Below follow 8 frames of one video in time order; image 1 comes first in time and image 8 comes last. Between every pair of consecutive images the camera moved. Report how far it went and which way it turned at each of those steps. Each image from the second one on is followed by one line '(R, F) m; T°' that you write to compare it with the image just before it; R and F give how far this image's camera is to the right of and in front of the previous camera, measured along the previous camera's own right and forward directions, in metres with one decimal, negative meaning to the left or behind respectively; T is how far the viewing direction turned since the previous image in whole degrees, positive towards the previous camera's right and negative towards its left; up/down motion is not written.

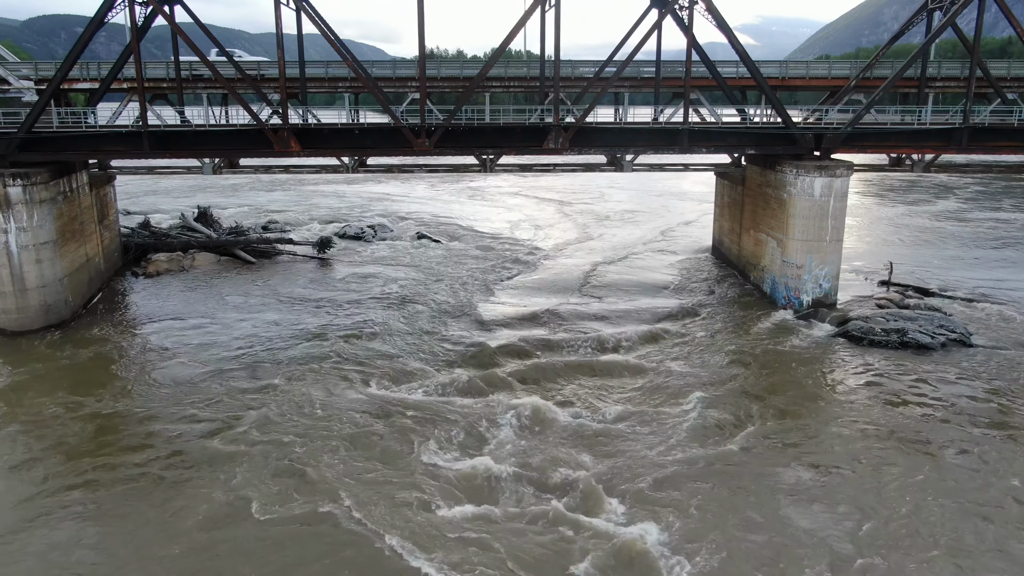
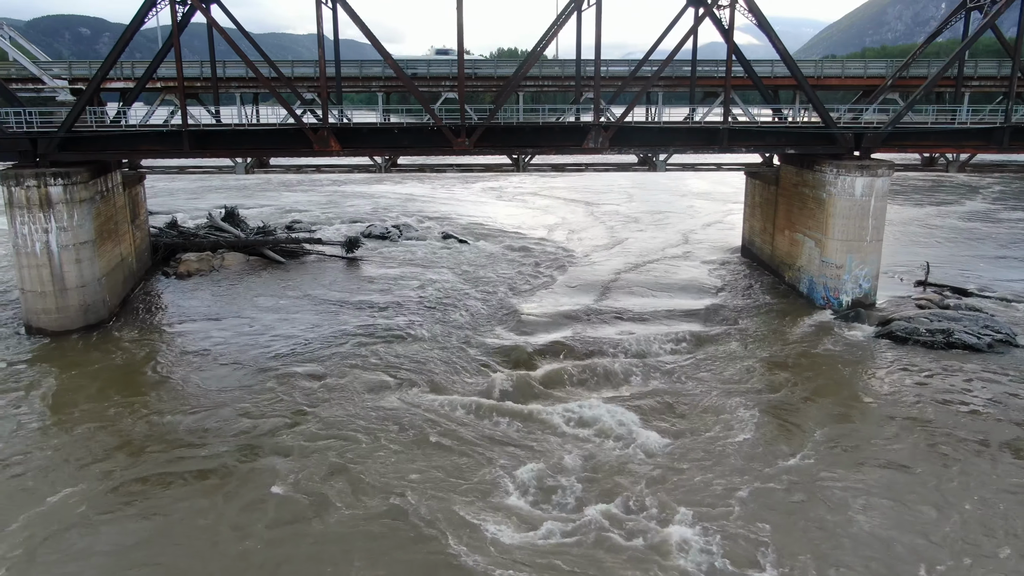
(-1.0, +0.1) m; 0°
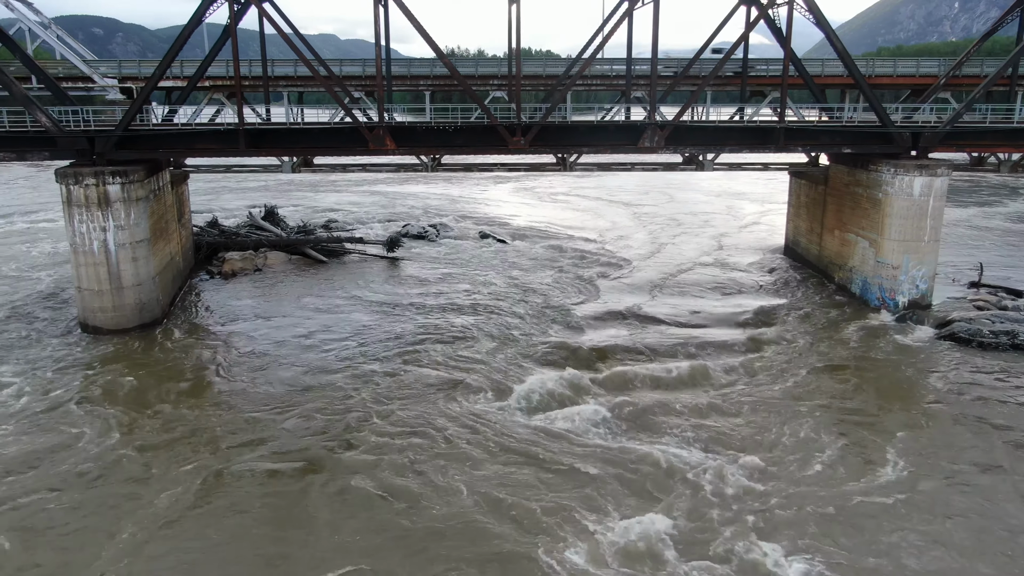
(-1.2, +0.1) m; -1°
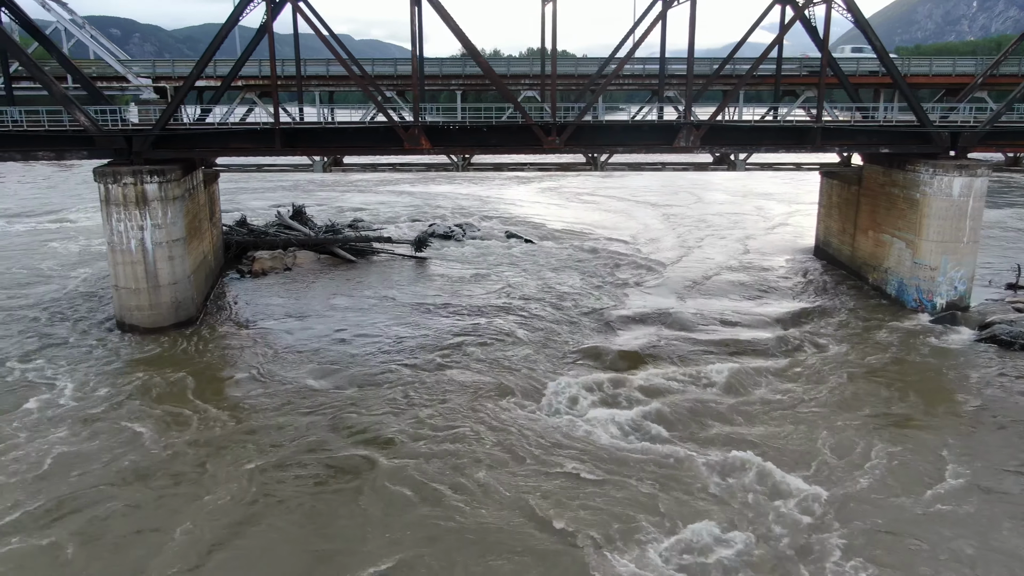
(-0.6, +0.1) m; -1°
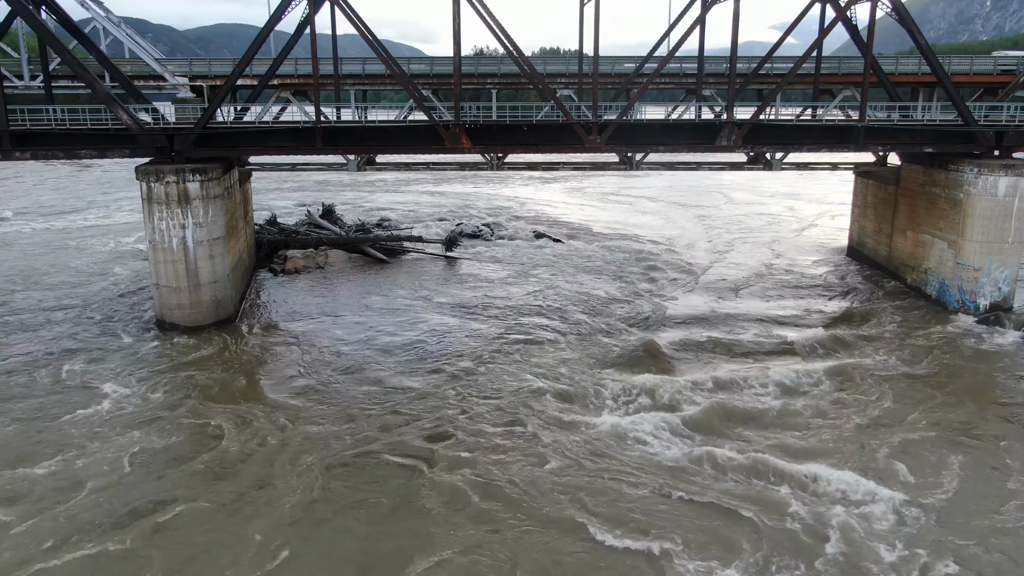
(-0.8, +0.1) m; -1°
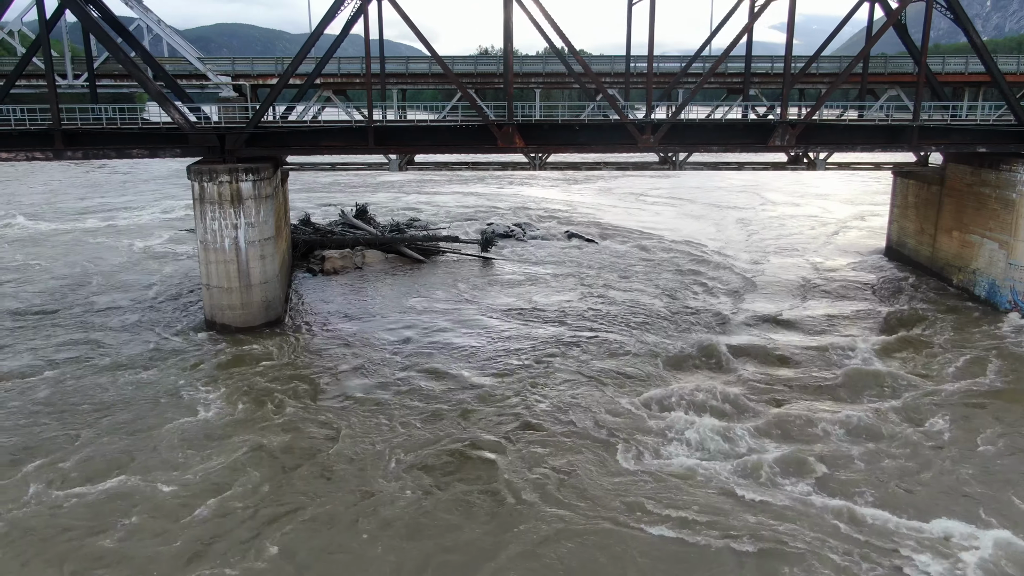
(-1.3, +0.1) m; 0°
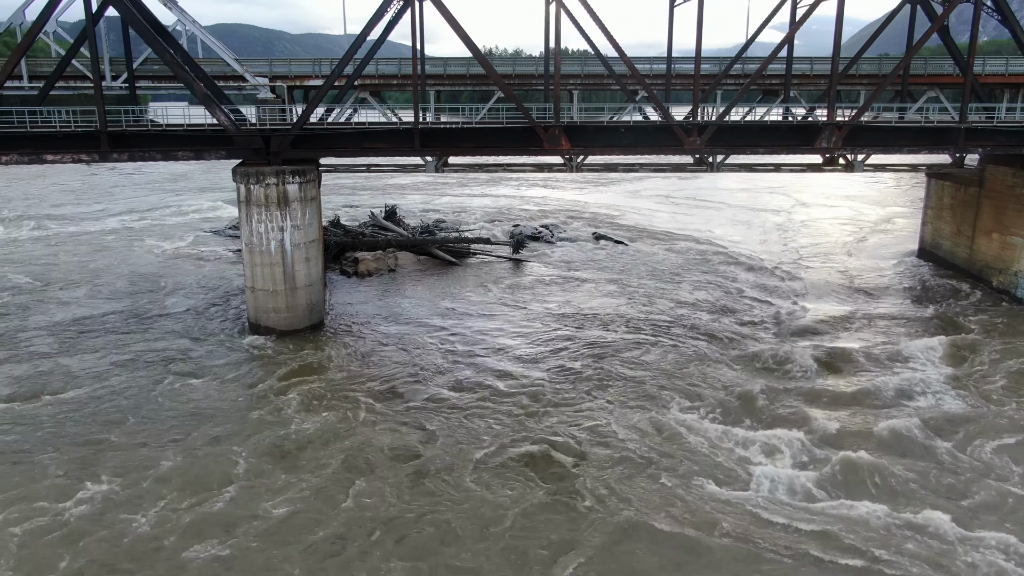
(-1.1, +0.1) m; 0°
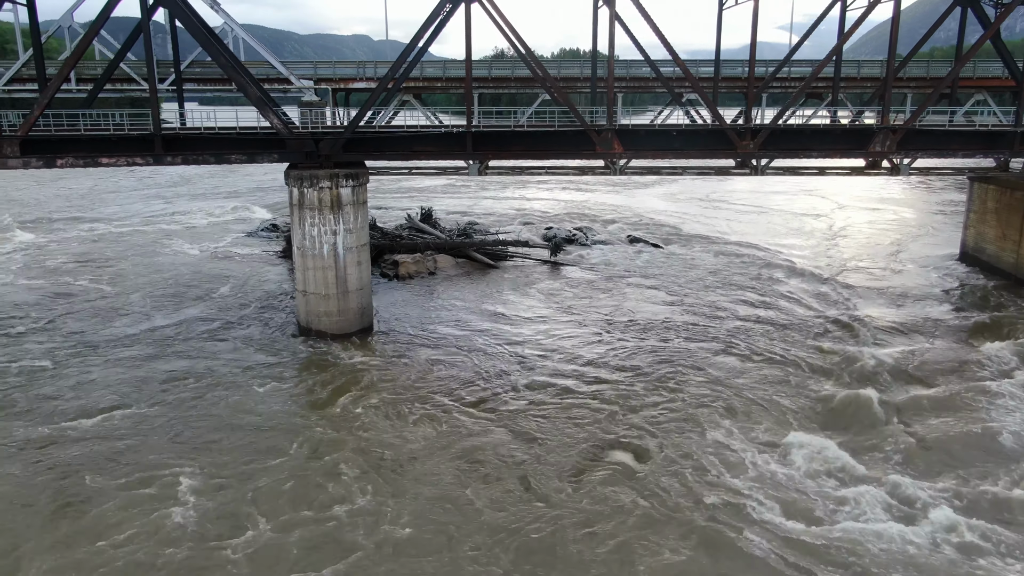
(-1.1, +0.1) m; 0°
